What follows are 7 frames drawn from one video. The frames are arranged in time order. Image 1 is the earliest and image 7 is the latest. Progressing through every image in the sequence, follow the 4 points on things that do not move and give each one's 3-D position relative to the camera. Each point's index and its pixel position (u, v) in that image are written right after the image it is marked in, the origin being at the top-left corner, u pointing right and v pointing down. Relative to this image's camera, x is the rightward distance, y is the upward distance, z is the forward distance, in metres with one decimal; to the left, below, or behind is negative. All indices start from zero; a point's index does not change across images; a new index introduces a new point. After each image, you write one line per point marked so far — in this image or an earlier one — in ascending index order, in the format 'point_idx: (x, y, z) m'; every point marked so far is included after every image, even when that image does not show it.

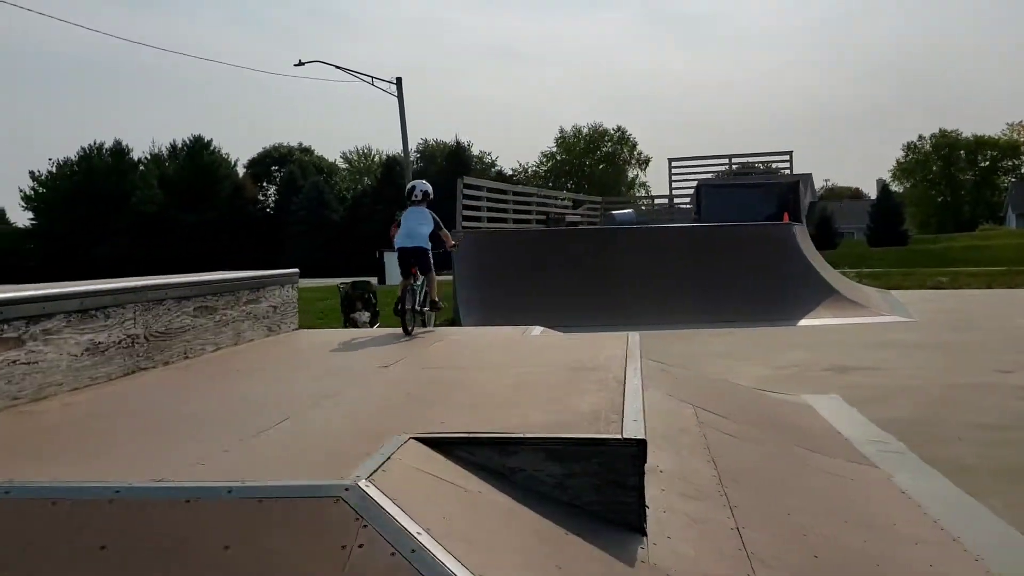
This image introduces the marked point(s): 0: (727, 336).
0: (+3.4, -0.8, +15.8) m
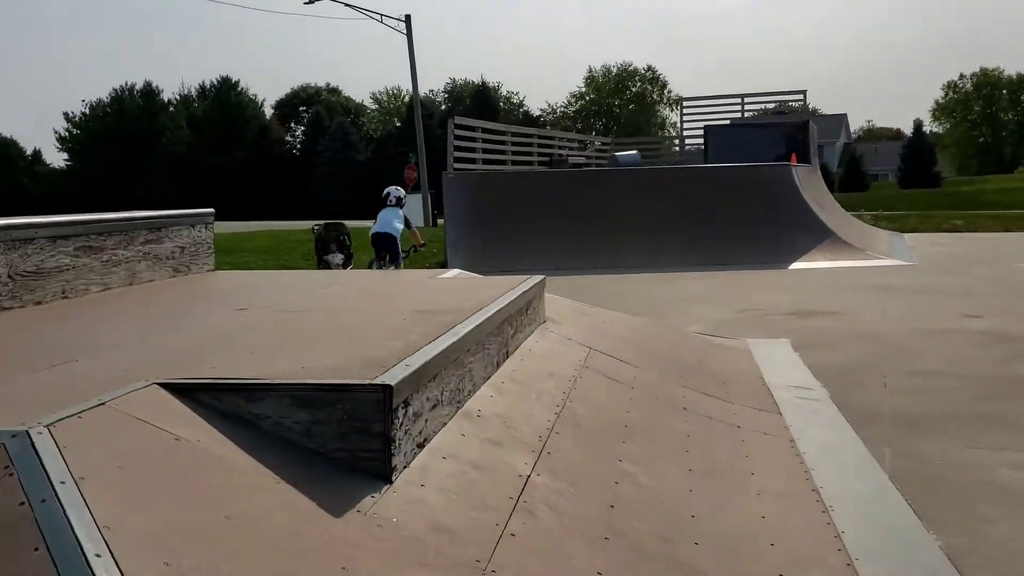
0: (+3.1, +0.1, +15.6) m
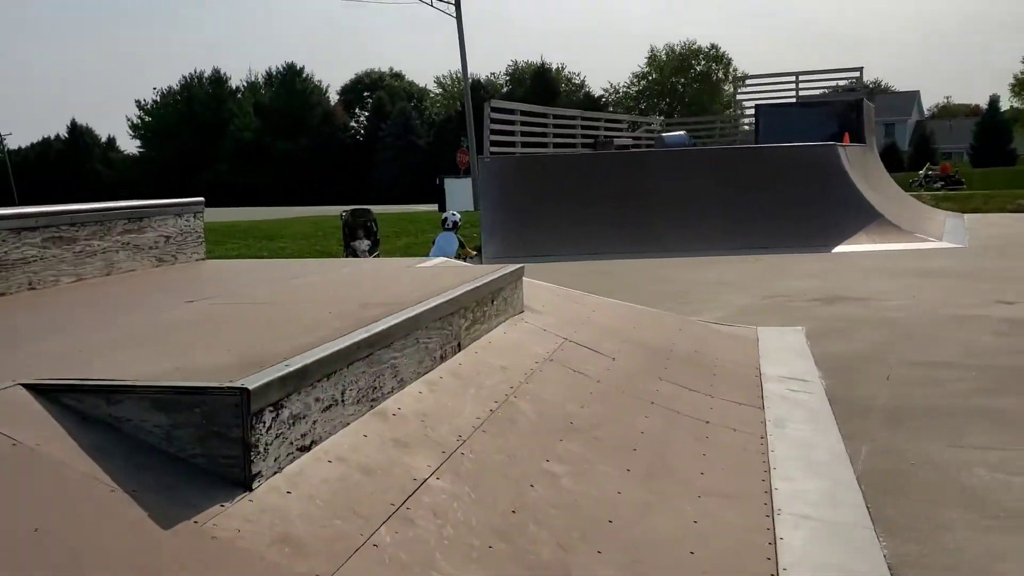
0: (+3.5, +0.4, +15.2) m
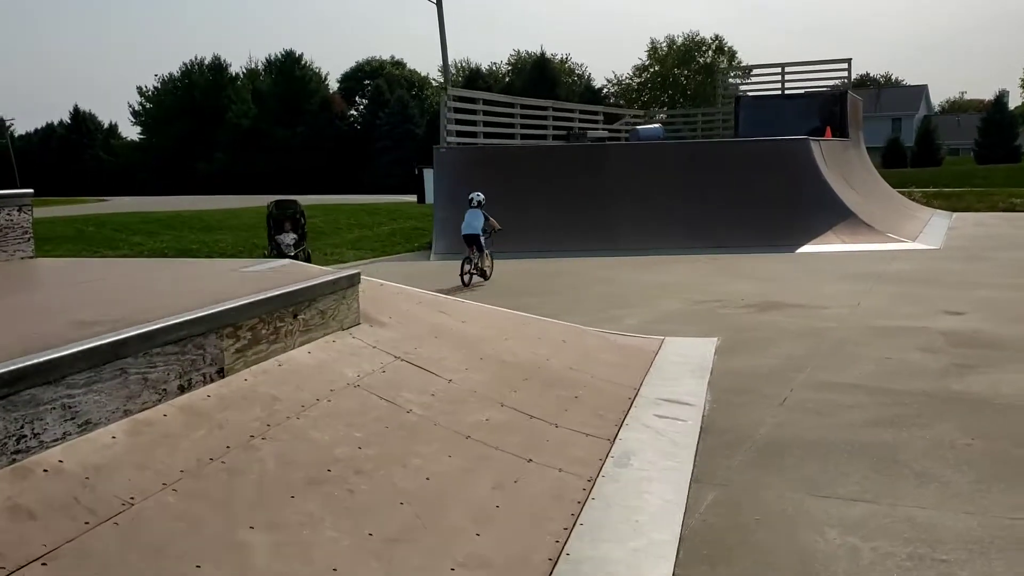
0: (+2.7, +0.3, +14.4) m
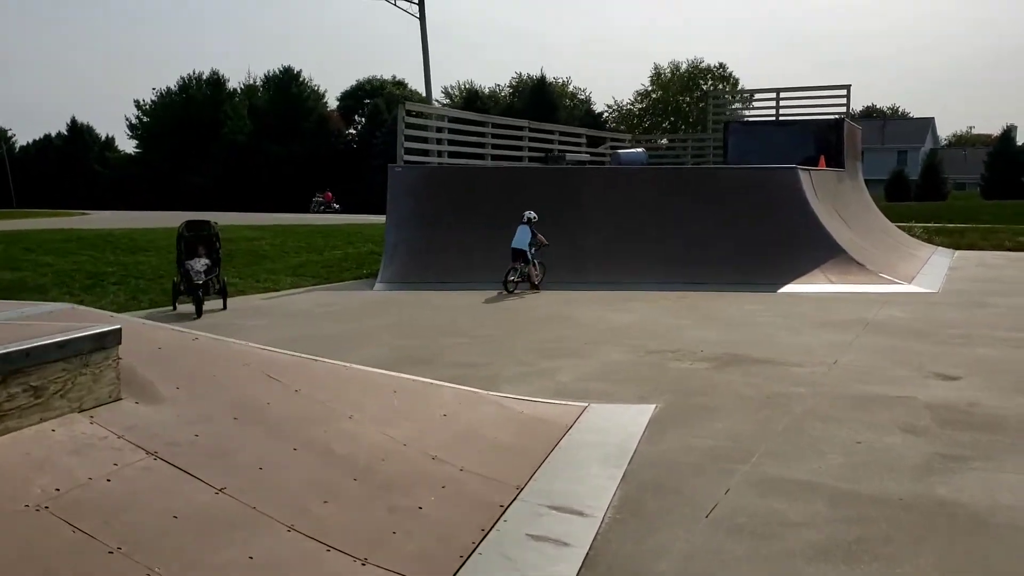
0: (+2.0, -0.2, +12.8) m
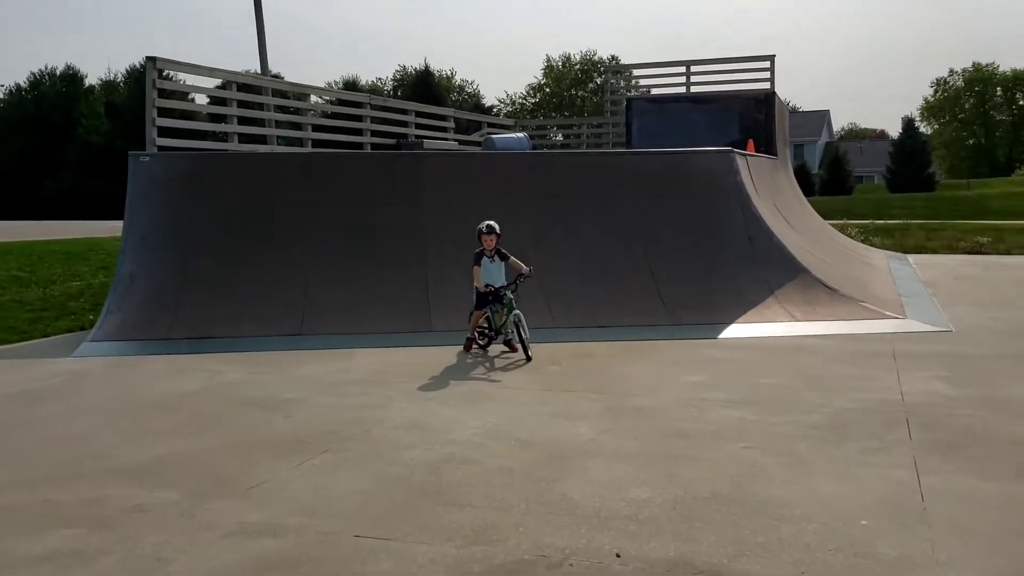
0: (+0.3, -0.7, +7.7) m
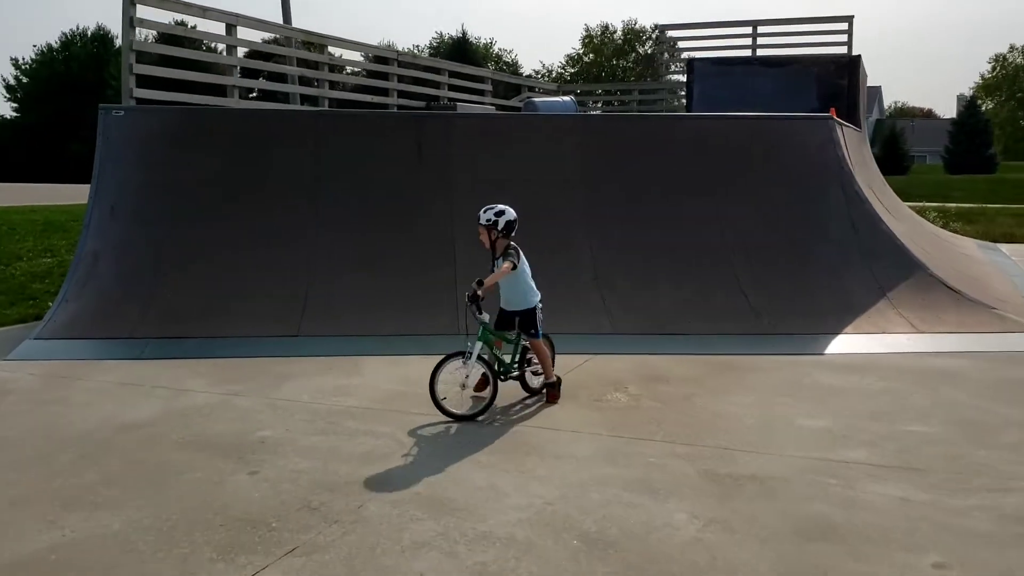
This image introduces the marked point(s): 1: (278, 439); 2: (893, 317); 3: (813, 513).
0: (+0.6, -0.7, +5.7) m
1: (-1.2, -0.7, +5.0) m
2: (+3.0, -0.2, +8.1) m
3: (+1.2, -0.9, +4.1) m
